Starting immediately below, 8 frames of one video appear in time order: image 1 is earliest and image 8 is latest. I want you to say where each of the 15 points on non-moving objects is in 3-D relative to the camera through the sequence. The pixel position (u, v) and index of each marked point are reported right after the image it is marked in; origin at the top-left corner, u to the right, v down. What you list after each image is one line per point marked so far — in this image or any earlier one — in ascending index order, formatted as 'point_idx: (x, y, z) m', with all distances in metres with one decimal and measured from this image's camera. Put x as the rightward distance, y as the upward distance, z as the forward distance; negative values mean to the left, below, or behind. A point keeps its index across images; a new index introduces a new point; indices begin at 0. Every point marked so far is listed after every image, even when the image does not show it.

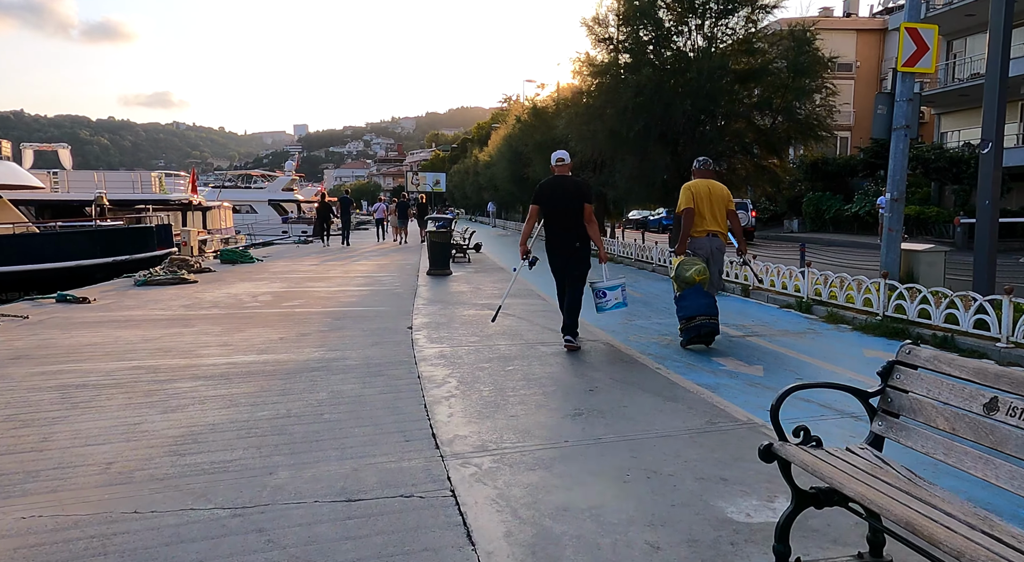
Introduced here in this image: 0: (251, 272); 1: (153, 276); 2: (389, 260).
0: (-5.4, +0.2, +14.4) m
1: (-6.3, +0.1, +12.4) m
2: (-3.0, +0.5, +17.2) m
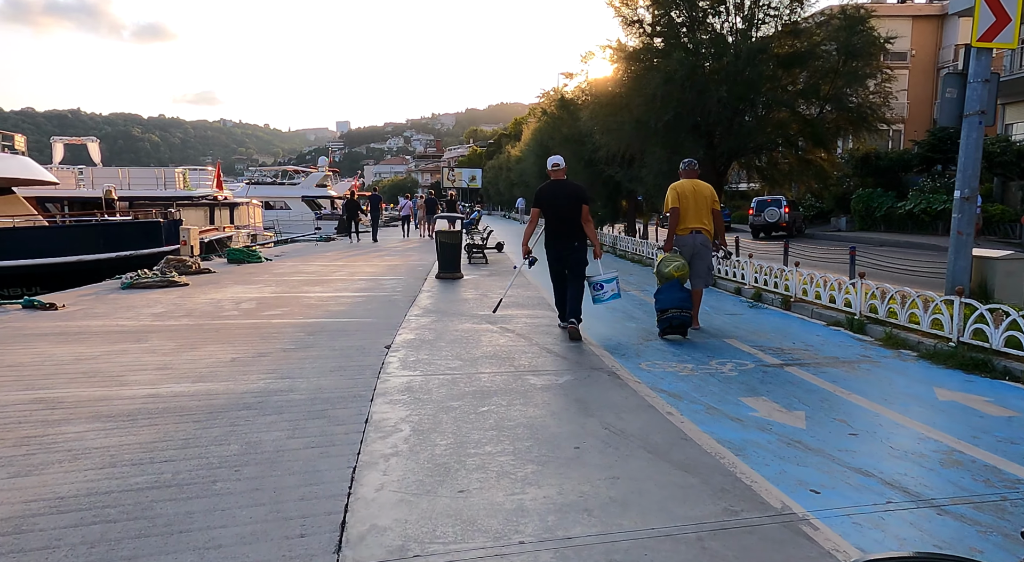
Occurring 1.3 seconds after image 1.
0: (-5.0, +0.2, +13.6) m
1: (-6.1, +0.1, +11.6) m
2: (-2.5, +0.5, +16.3) m
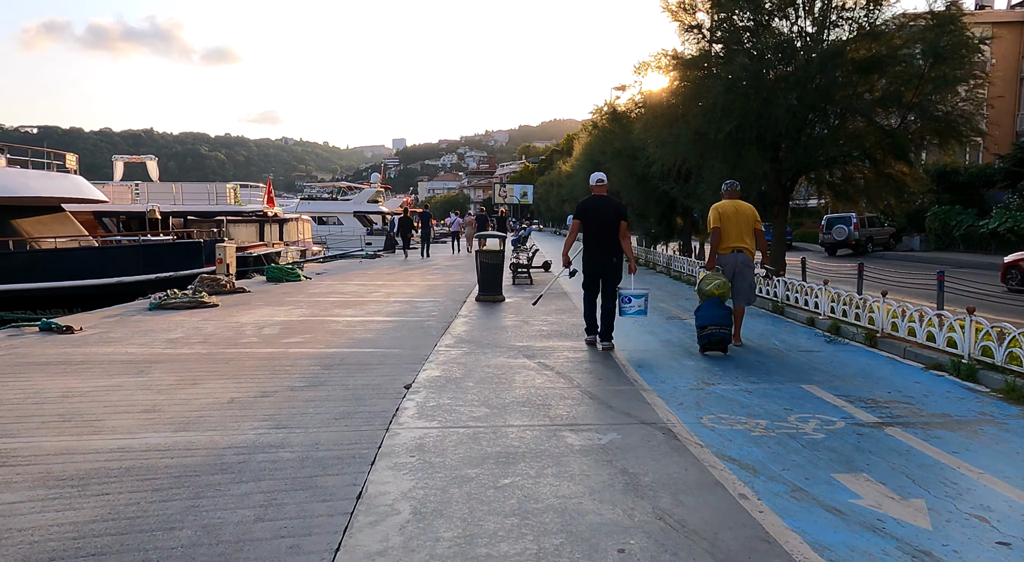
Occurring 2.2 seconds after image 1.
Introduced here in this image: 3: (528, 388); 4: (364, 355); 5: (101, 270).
0: (-4.2, -0.2, +13.0) m
1: (-5.4, -0.3, +11.1) m
2: (-1.5, 0.0, +15.5) m
3: (+0.1, -0.9, +5.6) m
4: (-1.5, -0.7, +7.2) m
5: (-8.9, +0.3, +15.2) m
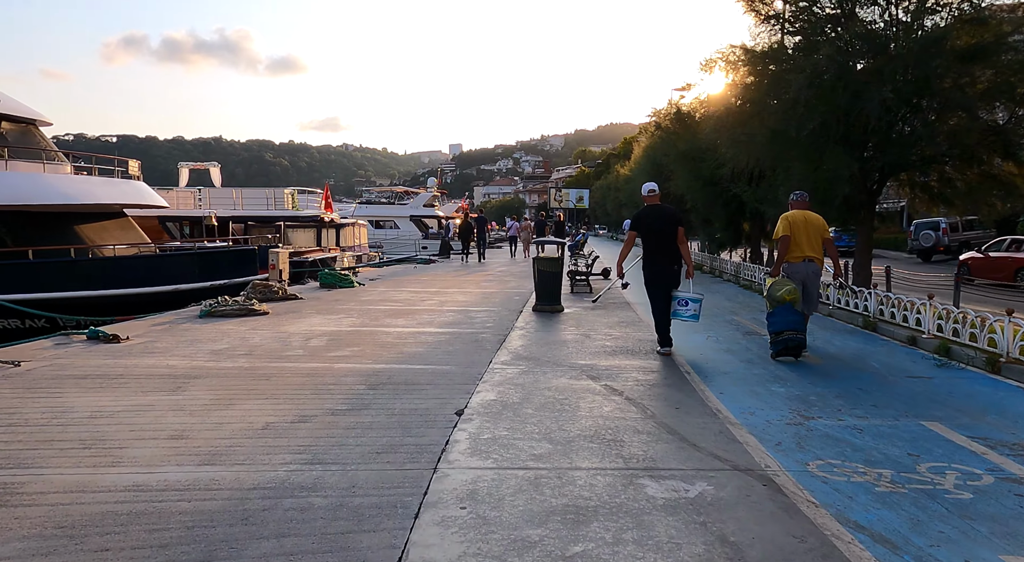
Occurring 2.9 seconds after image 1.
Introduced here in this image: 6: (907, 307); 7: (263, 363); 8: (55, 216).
0: (-3.1, -0.3, +12.7) m
1: (-4.5, -0.4, +10.9) m
2: (-0.2, -0.1, +14.9) m
3: (+0.6, -1.0, +4.9) m
4: (-0.9, -0.9, +6.7) m
5: (-7.7, +0.2, +15.2) m
6: (+4.6, -0.3, +8.2) m
7: (-2.6, -0.8, +7.2) m
8: (-10.2, +1.6, +15.7) m
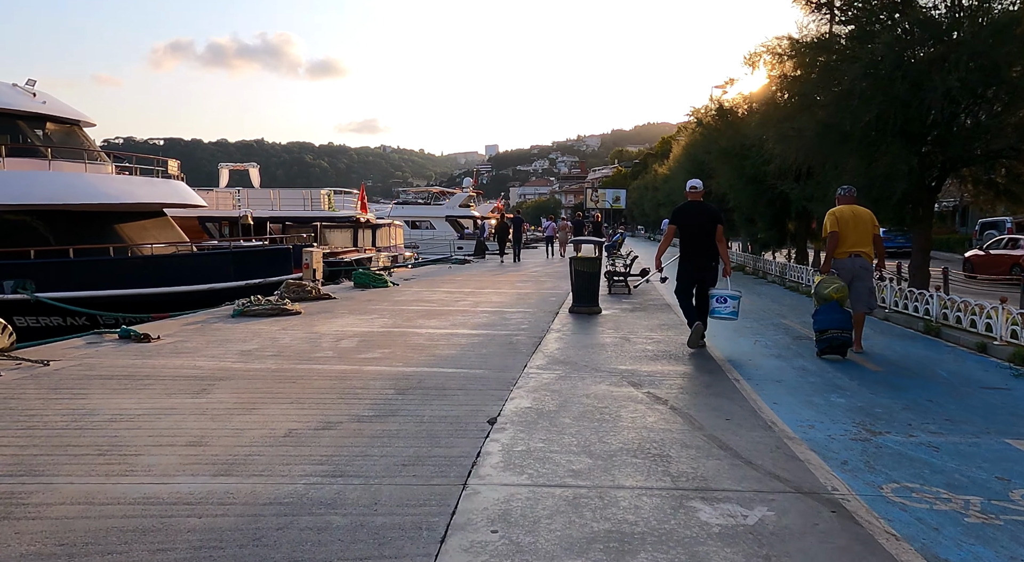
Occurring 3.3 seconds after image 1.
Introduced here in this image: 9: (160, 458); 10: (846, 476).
0: (-2.5, -0.3, +12.5) m
1: (-4.0, -0.4, +10.7) m
2: (+0.5, -0.1, +14.6) m
3: (+0.8, -1.0, +4.6) m
4: (-0.6, -0.9, +6.4) m
5: (-6.9, +0.2, +15.3) m
6: (+5.0, -0.3, +7.6) m
7: (-2.2, -0.8, +7.0) m
8: (-9.4, +1.6, +15.9) m
9: (-2.1, -1.0, +4.1) m
10: (+1.7, -1.0, +3.7) m
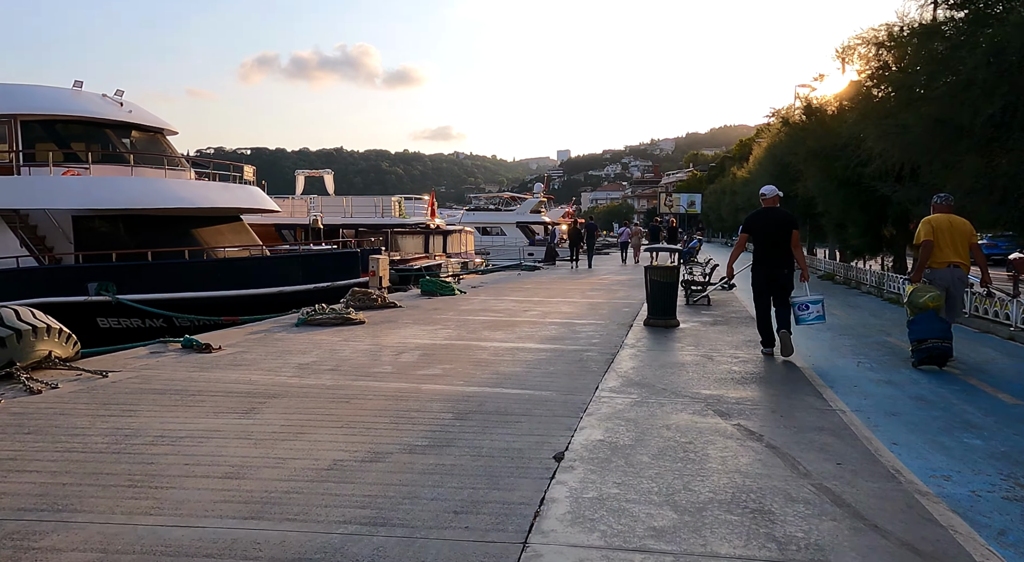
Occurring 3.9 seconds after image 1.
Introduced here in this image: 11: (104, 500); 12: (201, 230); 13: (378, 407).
0: (-1.3, -0.5, +12.1) m
1: (-2.9, -0.5, +10.5) m
2: (+1.9, -0.3, +13.9) m
3: (+1.2, -1.1, +3.9) m
4: (0.0, -1.0, +5.8) m
5: (-5.4, 0.0, +15.3) m
6: (+5.7, -0.5, +6.5) m
7: (-1.5, -0.9, +6.6) m
8: (-7.8, +1.4, +16.2) m
9: (-1.7, -1.1, +3.8) m
10: (+2.0, -1.1, +2.9) m
11: (-2.1, -1.1, +3.7) m
12: (-7.4, +1.2, +16.6) m
13: (-1.1, -1.0, +5.6) m
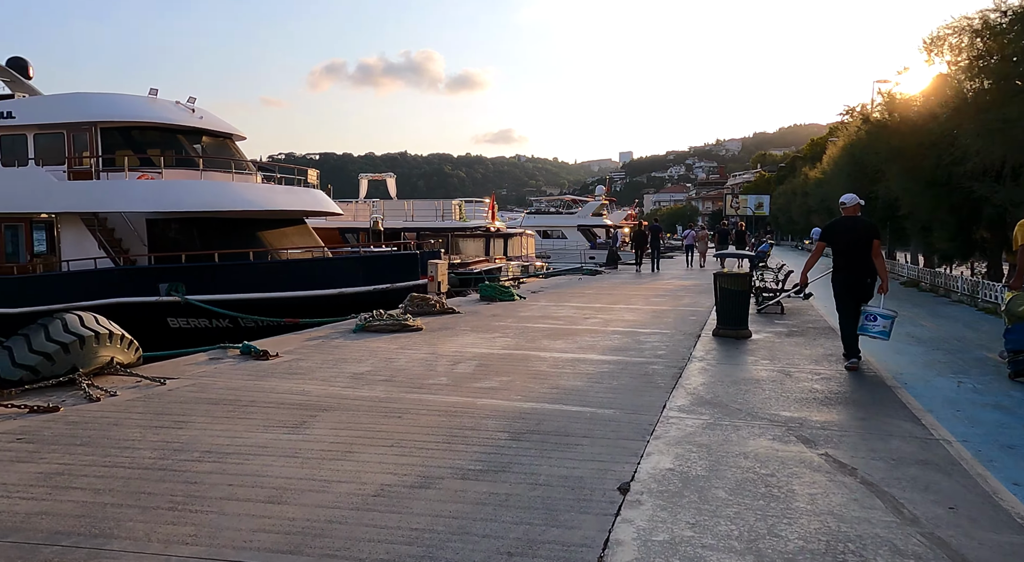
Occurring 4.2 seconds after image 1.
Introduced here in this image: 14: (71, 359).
0: (-0.3, -0.6, +11.8) m
1: (-2.0, -0.6, +10.4) m
2: (+3.1, -0.4, +13.3) m
3: (+1.5, -1.2, +3.4) m
4: (+0.4, -1.0, +5.4) m
5: (-4.1, 0.0, +15.4) m
6: (+6.2, -0.6, +5.6) m
7: (-1.0, -1.0, +6.4) m
8: (-6.4, +1.4, +16.5) m
9: (-1.4, -1.2, +3.5) m
10: (+2.2, -1.2, +2.3) m
11: (-1.8, -1.2, +3.5) m
12: (-6.0, +1.1, +16.9) m
13: (-0.6, -1.1, +5.3) m
14: (-4.4, -0.8, +7.0) m
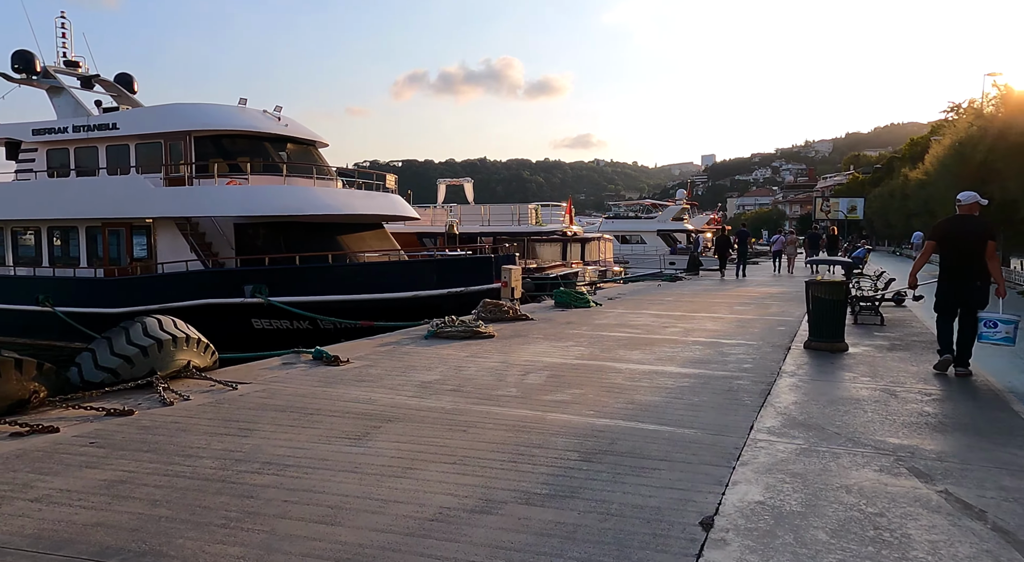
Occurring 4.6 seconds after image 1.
0: (+0.9, -0.7, +11.4) m
1: (-1.0, -0.7, +10.2) m
2: (+4.5, -0.6, +12.6) m
3: (+1.8, -1.2, +2.9) m
4: (+0.9, -1.1, +5.0) m
5: (-2.5, -0.2, +15.4) m
6: (+6.7, -0.7, +4.6) m
7: (-0.4, -1.1, +6.1) m
8: (-4.6, +1.3, +16.7) m
9: (-1.1, -1.2, +3.3) m
10: (+2.4, -1.2, +1.8) m
11: (-1.5, -1.2, +3.3) m
12: (-4.1, +1.0, +17.1) m
13: (-0.1, -1.1, +5.0) m
14: (-3.7, -0.8, +7.1) m
